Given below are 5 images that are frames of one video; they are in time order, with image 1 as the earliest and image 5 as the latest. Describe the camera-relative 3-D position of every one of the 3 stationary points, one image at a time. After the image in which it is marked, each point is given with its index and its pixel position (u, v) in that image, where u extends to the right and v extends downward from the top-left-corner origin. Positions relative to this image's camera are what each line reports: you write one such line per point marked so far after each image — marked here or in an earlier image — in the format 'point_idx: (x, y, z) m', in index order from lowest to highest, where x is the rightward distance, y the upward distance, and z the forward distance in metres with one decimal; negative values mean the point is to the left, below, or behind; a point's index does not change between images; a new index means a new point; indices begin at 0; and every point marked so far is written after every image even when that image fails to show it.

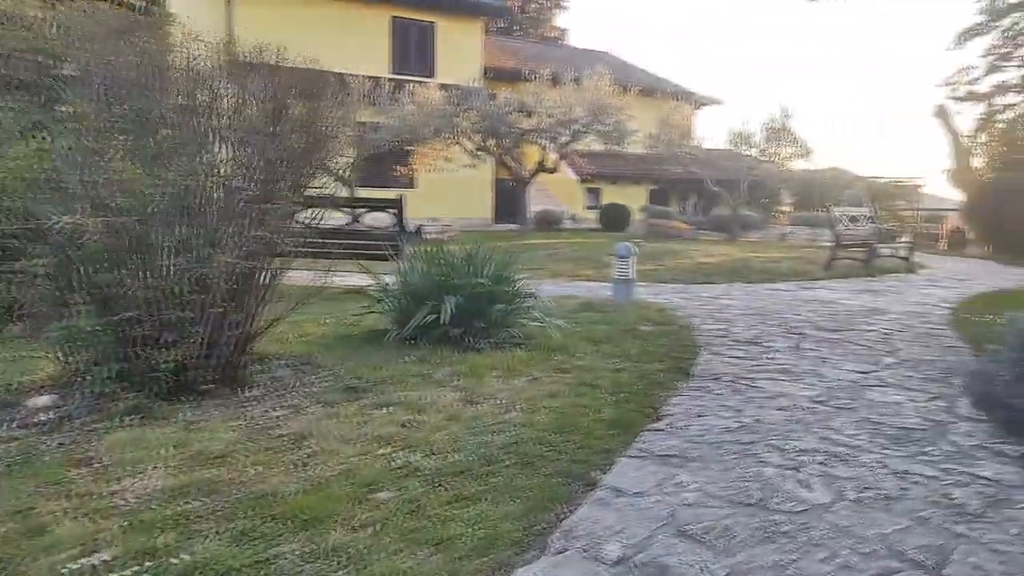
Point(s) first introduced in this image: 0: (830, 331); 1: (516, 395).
0: (+2.6, -0.3, +5.9) m
1: (0.0, -0.5, +3.5) m
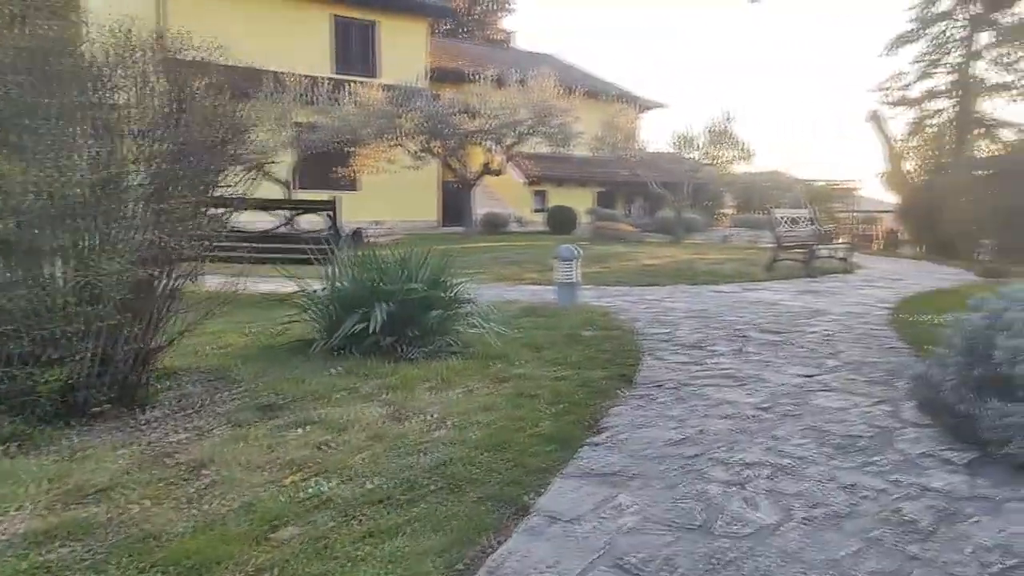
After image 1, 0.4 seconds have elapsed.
0: (+2.1, -0.4, +5.8) m
1: (-0.3, -0.5, +3.2) m
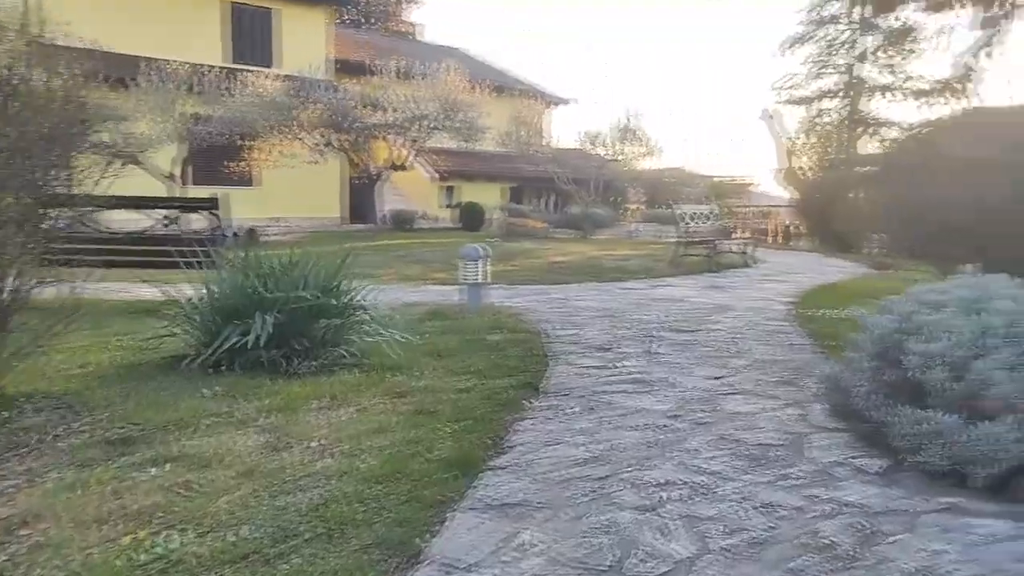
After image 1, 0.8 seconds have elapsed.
0: (+1.3, -0.4, +5.8) m
1: (-0.7, -0.6, +2.9) m
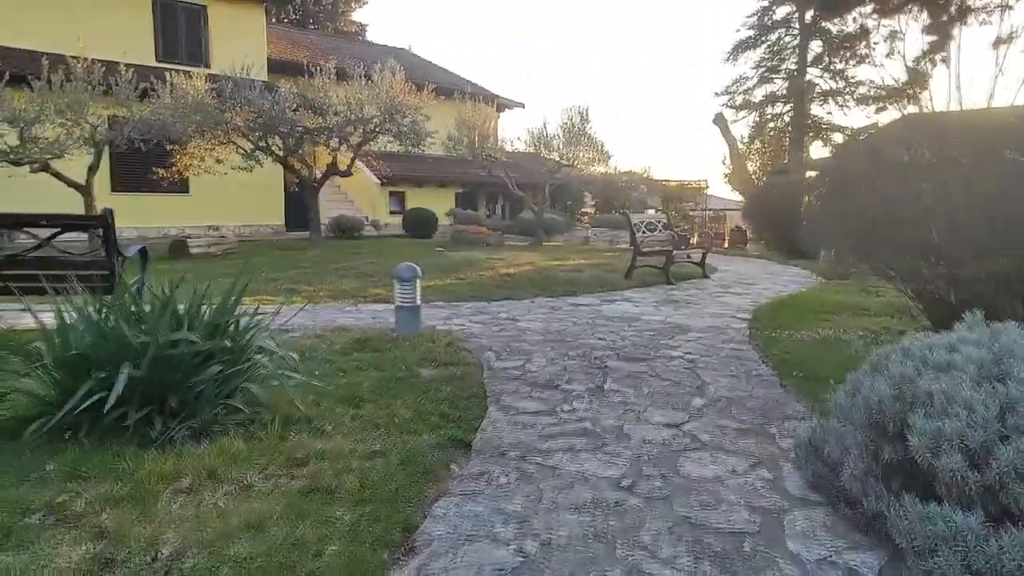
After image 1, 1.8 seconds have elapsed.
0: (+0.9, -0.5, +5.2) m
1: (-1.0, -0.8, +2.3) m
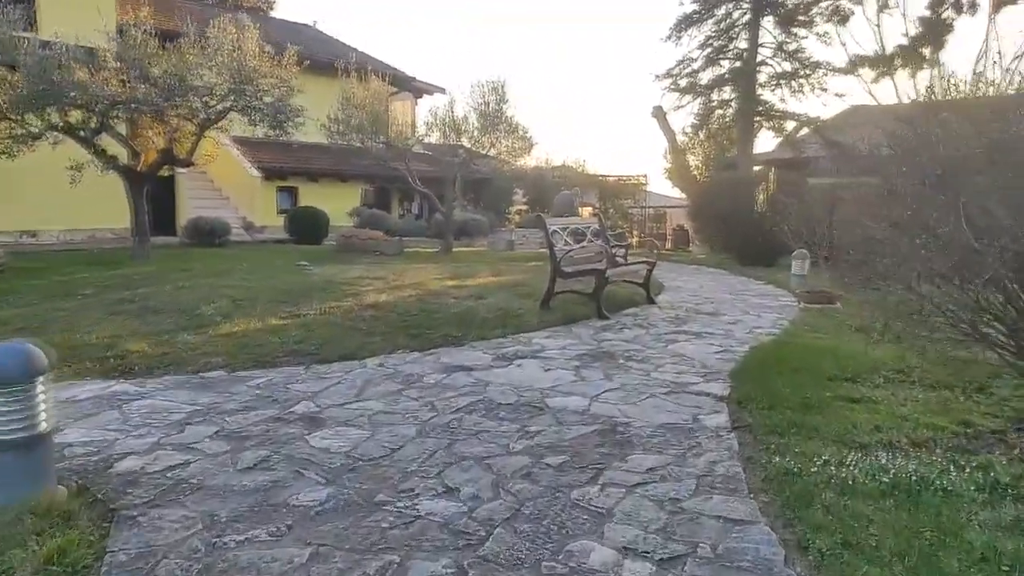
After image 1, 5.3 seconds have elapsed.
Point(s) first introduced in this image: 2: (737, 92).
0: (-0.1, -0.9, +2.0) m
1: (-1.7, -1.2, -1.1) m
2: (+5.3, +4.6, +16.8) m
